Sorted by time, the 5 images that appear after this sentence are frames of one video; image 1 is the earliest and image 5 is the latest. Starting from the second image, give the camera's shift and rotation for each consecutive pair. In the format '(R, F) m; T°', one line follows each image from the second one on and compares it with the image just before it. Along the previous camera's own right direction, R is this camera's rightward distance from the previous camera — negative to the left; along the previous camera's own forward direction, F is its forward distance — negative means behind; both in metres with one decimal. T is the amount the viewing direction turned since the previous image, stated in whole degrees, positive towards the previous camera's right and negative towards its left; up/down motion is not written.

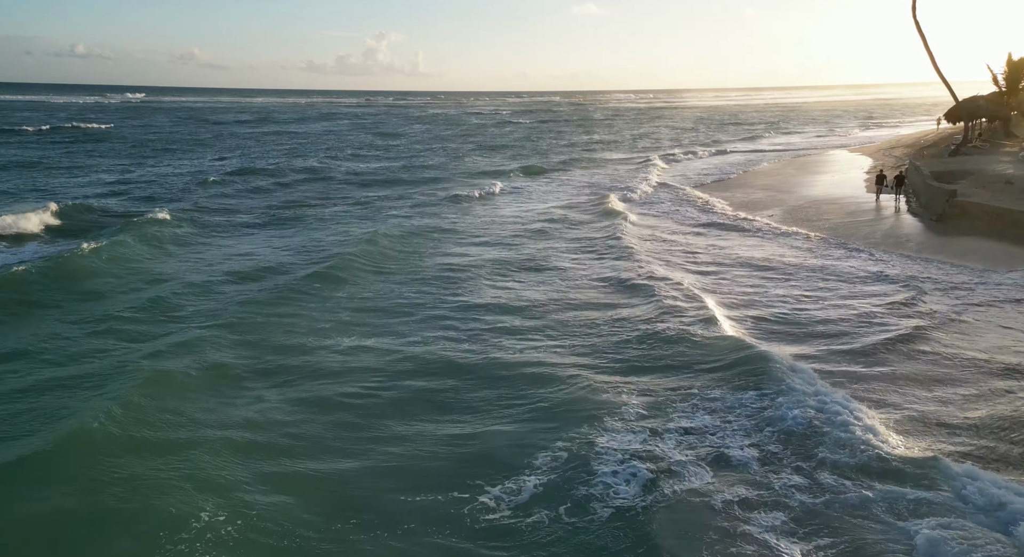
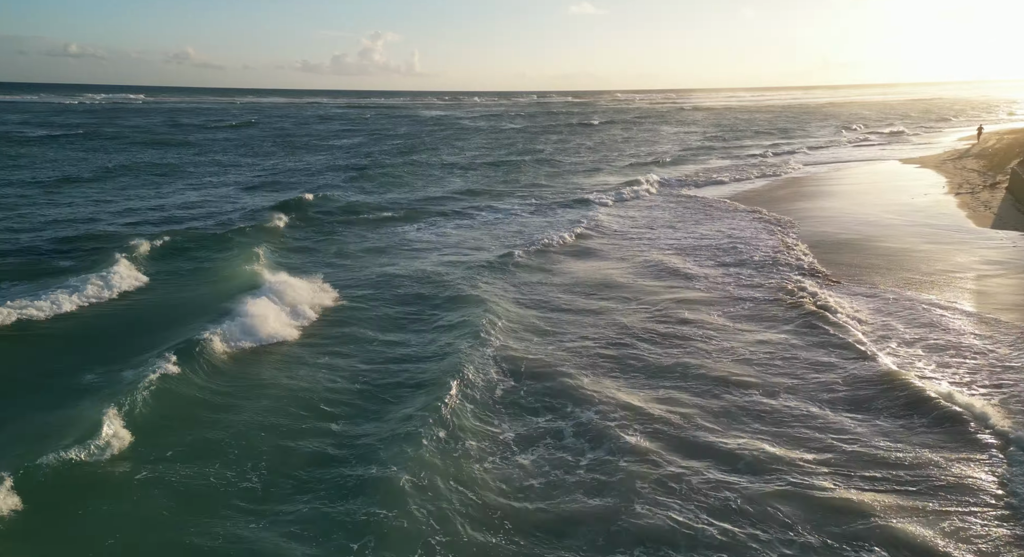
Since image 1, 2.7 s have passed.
(0.0, +6.5) m; 0°
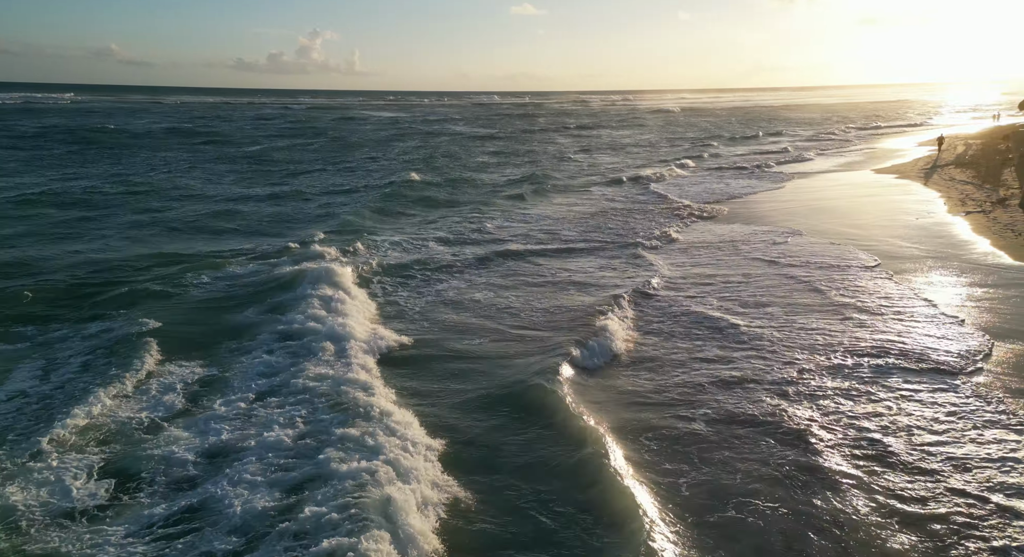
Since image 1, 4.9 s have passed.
(+0.1, +4.2) m; +4°
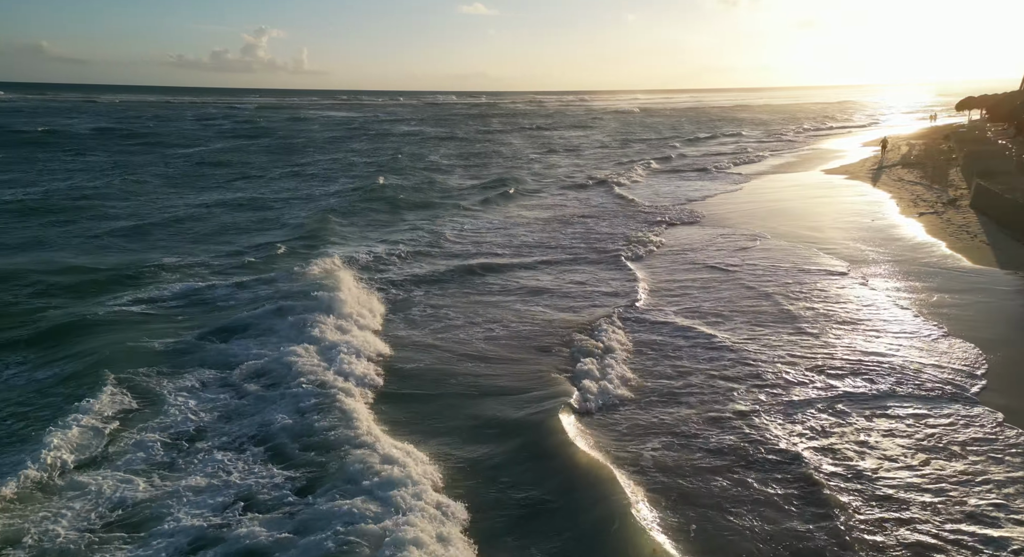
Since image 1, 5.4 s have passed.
(-0.1, +0.6) m; +4°
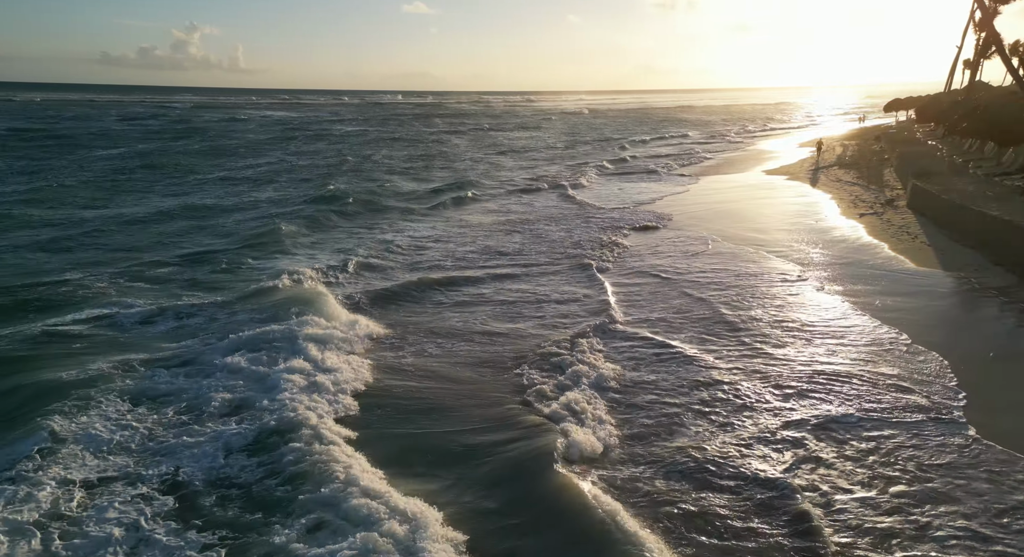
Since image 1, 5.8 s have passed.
(-0.1, +0.4) m; +4°
